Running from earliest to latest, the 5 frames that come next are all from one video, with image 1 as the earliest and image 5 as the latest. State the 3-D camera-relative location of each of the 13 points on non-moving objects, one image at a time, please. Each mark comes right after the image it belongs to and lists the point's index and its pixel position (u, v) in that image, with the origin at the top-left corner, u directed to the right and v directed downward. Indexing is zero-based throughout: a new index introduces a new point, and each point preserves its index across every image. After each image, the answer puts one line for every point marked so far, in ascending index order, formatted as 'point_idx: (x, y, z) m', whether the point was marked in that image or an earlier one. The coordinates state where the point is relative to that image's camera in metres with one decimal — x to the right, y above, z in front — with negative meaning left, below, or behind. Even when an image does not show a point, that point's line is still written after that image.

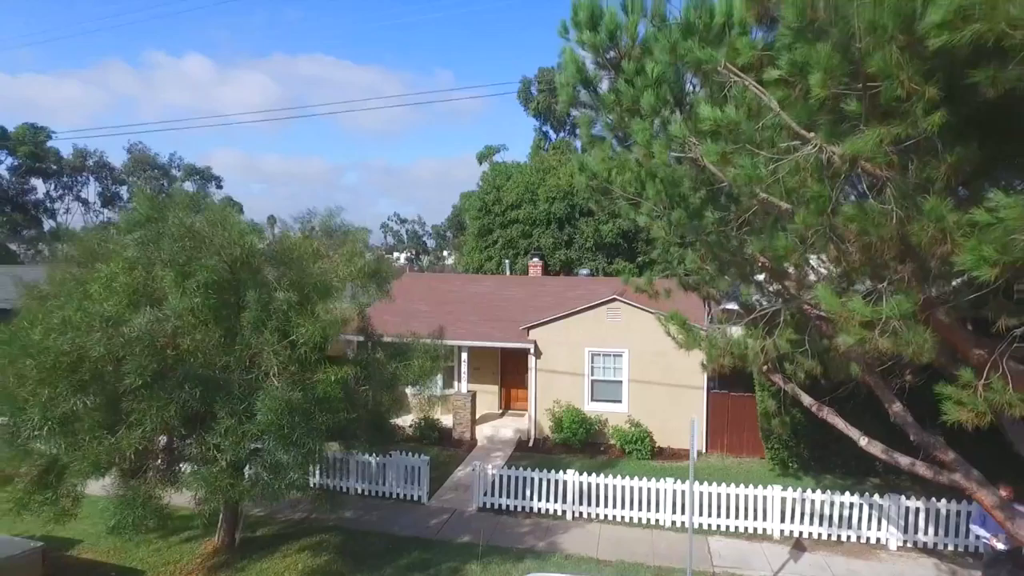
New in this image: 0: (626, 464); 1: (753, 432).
0: (+3.3, -5.1, +16.3) m
1: (+7.3, -4.3, +16.9) m
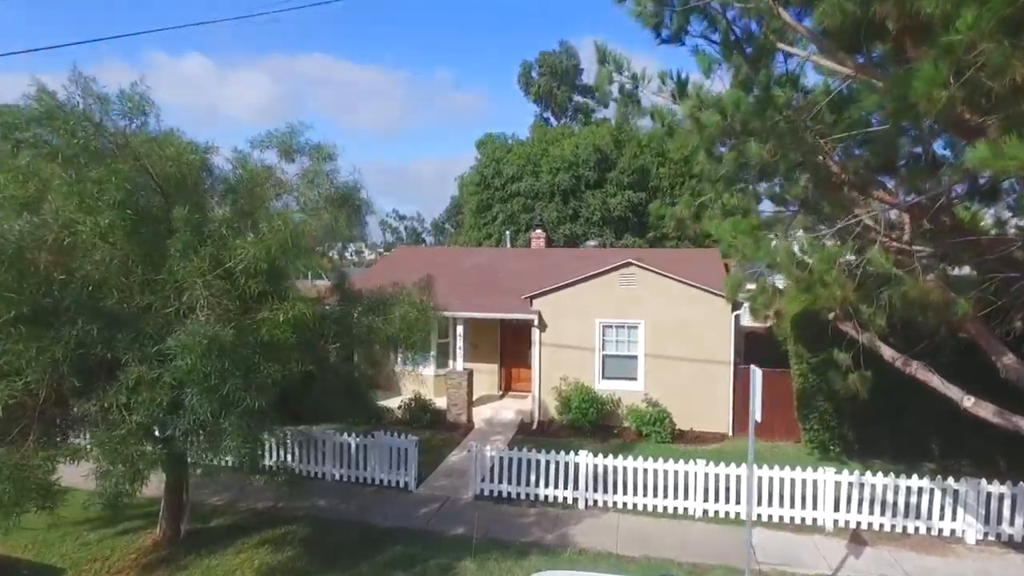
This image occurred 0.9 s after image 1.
0: (+3.4, -4.1, +14.3) m
1: (+7.3, -3.3, +15.0) m
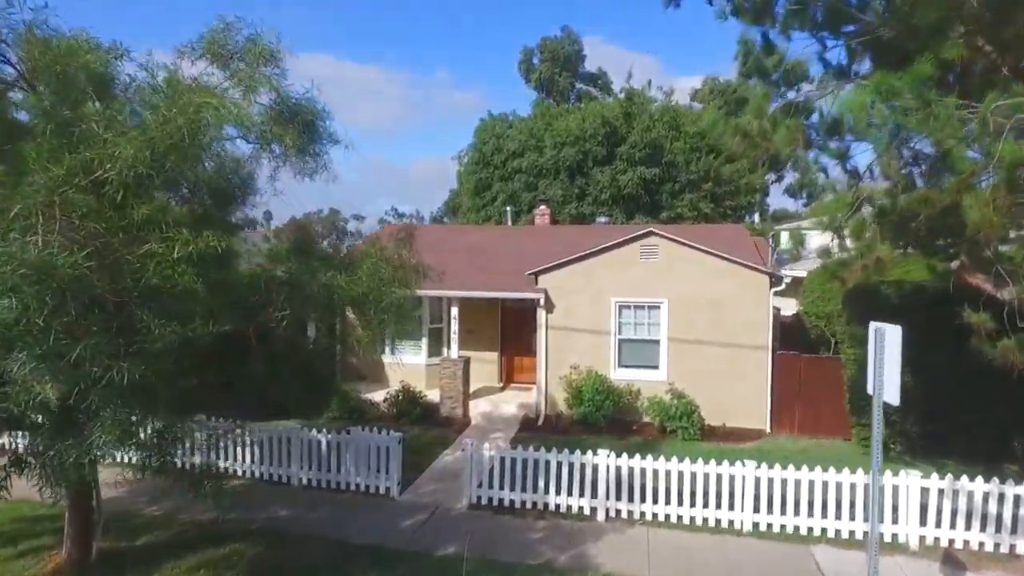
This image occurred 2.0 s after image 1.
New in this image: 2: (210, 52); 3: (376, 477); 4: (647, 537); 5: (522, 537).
0: (+3.4, -3.5, +12.2) m
1: (+7.4, -2.7, +12.8) m
2: (-3.5, +2.7, +6.6) m
3: (-2.5, -3.4, +10.2) m
4: (+2.1, -3.9, +8.8) m
5: (+0.2, -3.9, +8.7) m
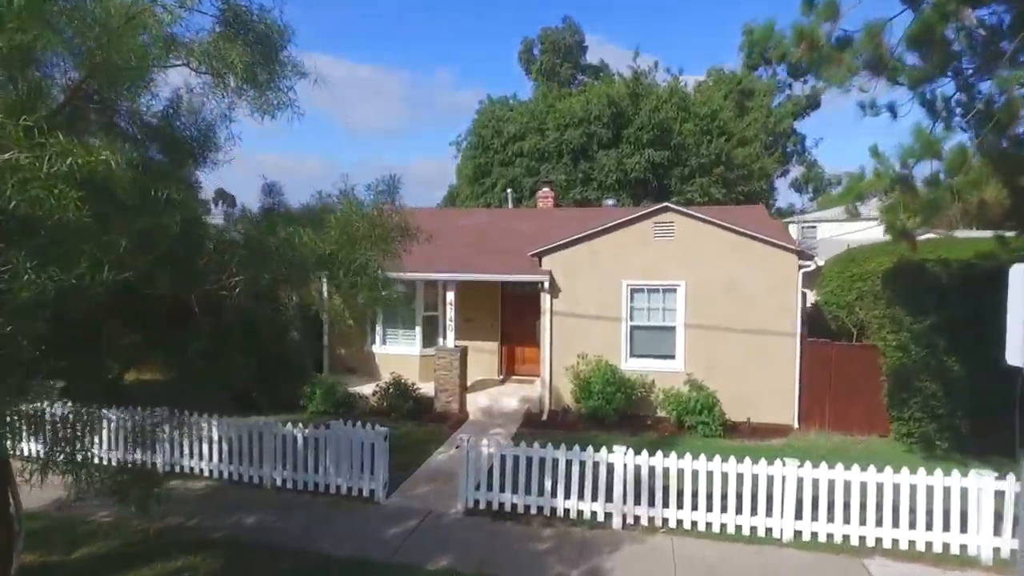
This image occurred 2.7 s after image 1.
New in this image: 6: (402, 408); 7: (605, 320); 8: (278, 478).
0: (+3.5, -3.0, +11.0) m
1: (+7.4, -2.3, +11.6) m
2: (-3.5, +3.1, +5.4) m
3: (-2.4, -3.0, +9.0) m
4: (+2.1, -3.5, +7.5) m
5: (+0.2, -3.5, +7.5) m
6: (-2.5, -2.8, +12.9) m
7: (+2.1, -0.7, +12.7) m
8: (-3.9, -3.1, +9.3) m
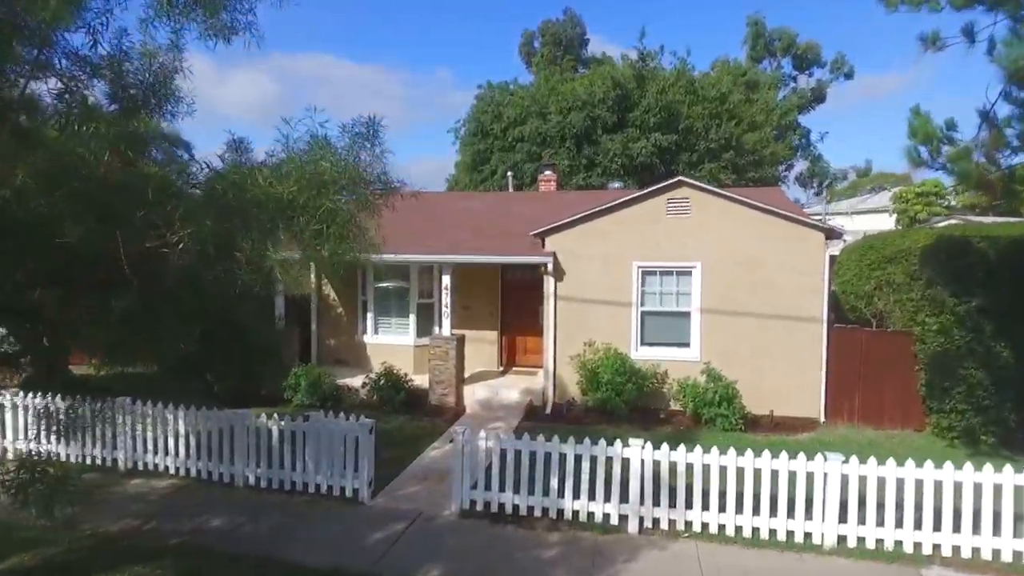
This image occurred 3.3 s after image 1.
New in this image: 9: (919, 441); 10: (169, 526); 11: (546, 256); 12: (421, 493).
0: (+3.5, -2.7, +10.0) m
1: (+7.4, -1.9, +10.6) m
2: (-3.5, +3.5, +4.4) m
3: (-2.4, -2.7, +8.0) m
4: (+2.1, -3.1, +6.5) m
5: (+0.2, -3.1, +6.5) m
6: (-2.5, -2.4, +11.9) m
7: (+2.1, -0.4, +11.7) m
8: (-3.8, -2.8, +8.3) m
9: (+7.3, -2.7, +10.0) m
10: (-4.4, -3.0, +7.2) m
11: (+0.7, +0.7, +11.8) m
12: (-1.3, -3.0, +8.1) m
